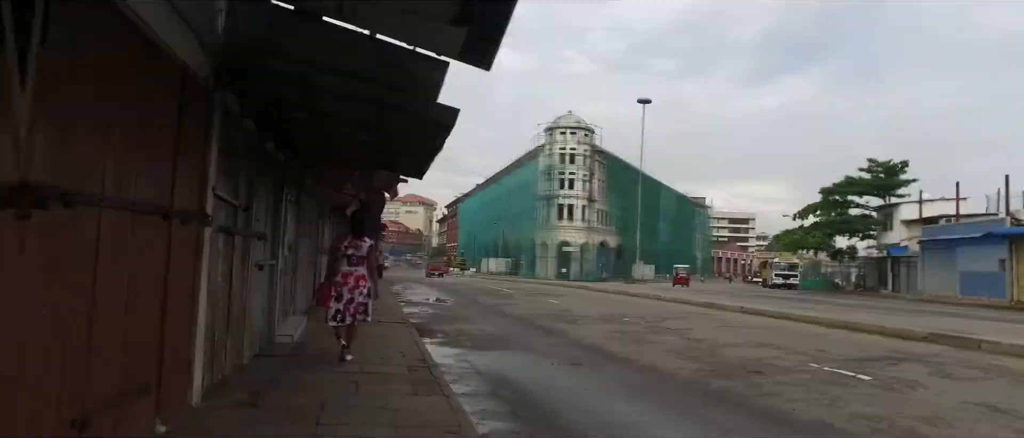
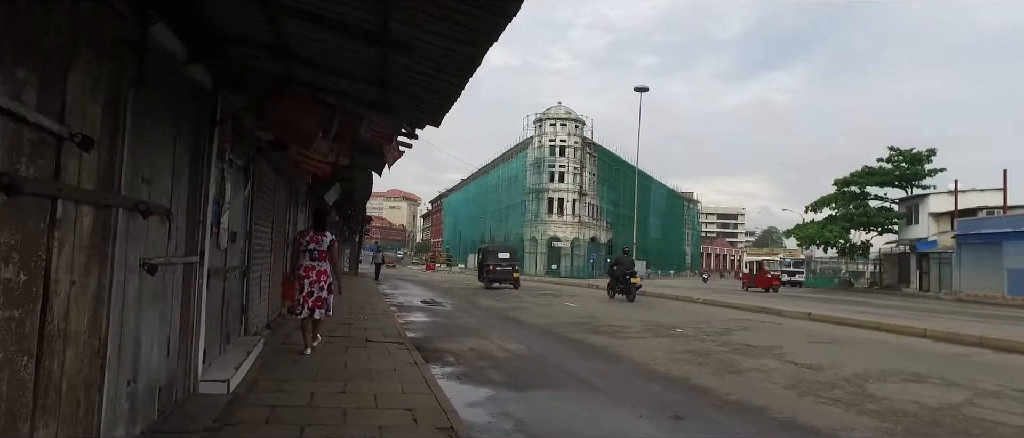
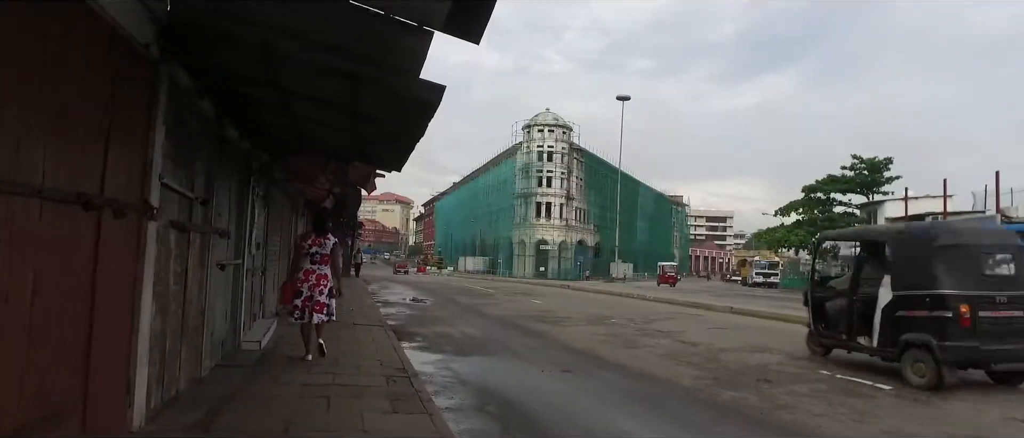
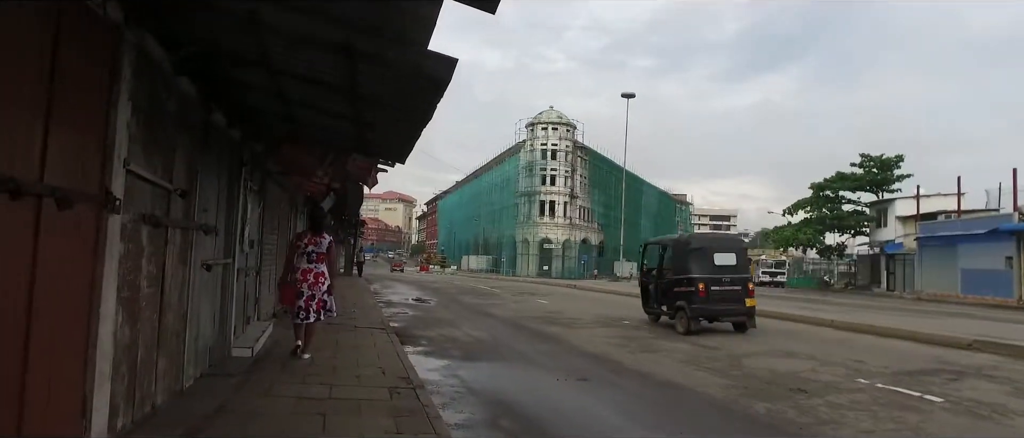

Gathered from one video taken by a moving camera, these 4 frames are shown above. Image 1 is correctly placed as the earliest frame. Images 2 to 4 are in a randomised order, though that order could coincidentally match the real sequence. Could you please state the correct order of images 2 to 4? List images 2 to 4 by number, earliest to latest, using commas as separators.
3, 4, 2
